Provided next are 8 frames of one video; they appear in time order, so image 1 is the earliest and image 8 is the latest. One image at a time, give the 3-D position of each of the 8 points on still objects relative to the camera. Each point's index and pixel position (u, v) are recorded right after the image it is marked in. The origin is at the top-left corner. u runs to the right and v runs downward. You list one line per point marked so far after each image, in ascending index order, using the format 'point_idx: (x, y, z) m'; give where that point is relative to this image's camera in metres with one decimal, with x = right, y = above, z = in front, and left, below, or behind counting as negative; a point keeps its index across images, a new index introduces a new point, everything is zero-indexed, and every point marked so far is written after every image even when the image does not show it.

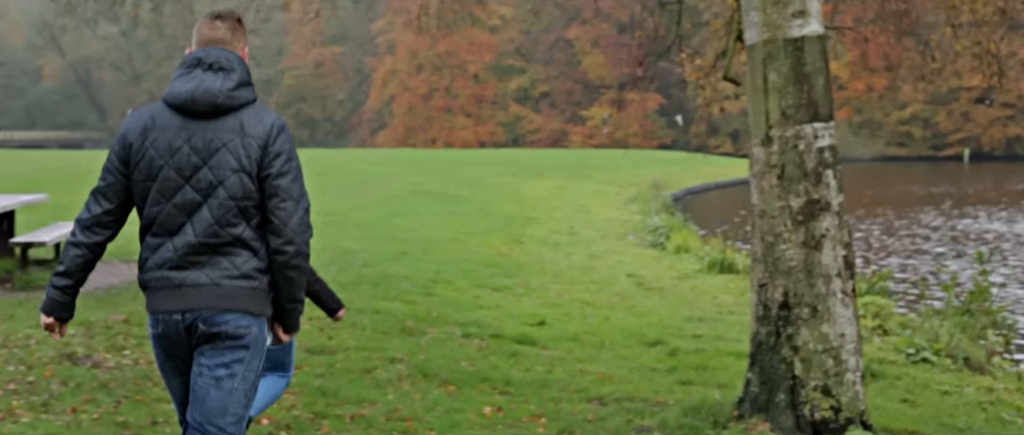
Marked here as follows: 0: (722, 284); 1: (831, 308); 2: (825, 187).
0: (+2.0, -0.6, +18.0) m
1: (+1.3, -0.4, +7.3) m
2: (+1.2, +0.1, +7.3) m
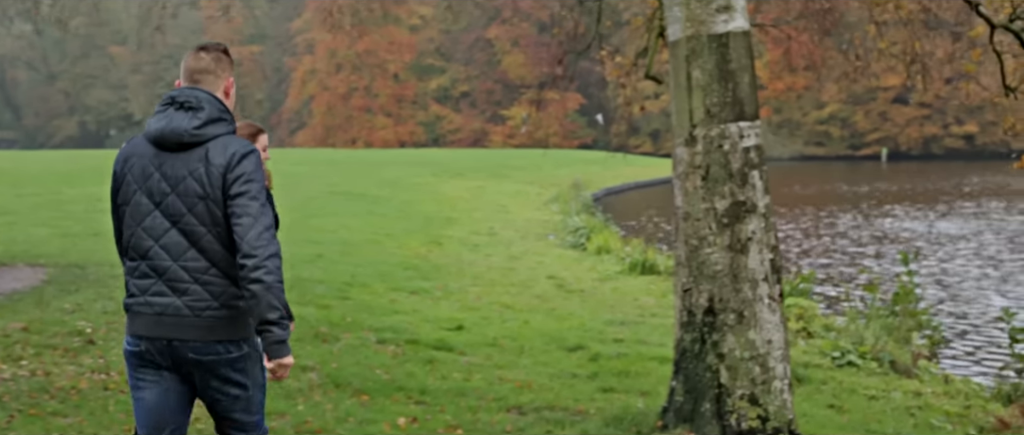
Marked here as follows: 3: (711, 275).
0: (+1.3, -0.7, +17.7) m
1: (+0.9, -0.4, +7.1) m
2: (+0.9, +0.1, +7.0) m
3: (+0.8, -0.2, +7.1) m
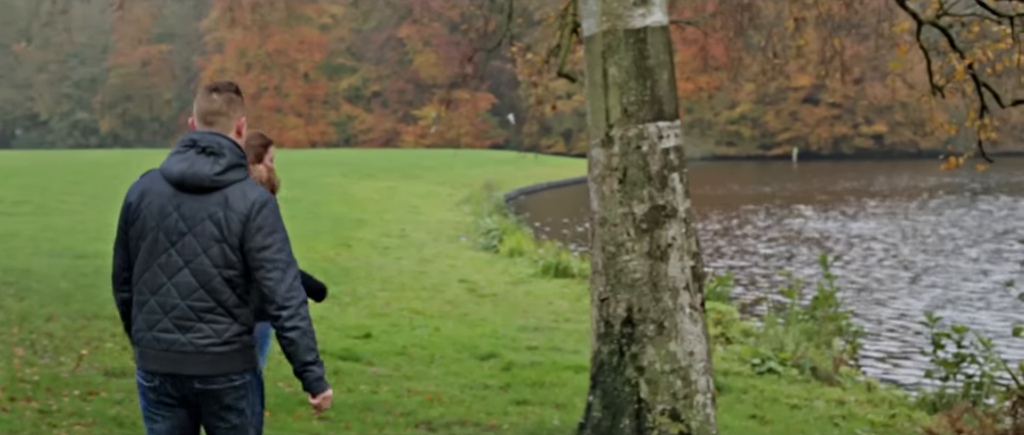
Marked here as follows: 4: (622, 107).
0: (+0.4, -0.7, +17.3) m
1: (+0.6, -0.4, +6.7) m
2: (+0.6, +0.1, +6.7) m
3: (+0.4, -0.2, +6.7) m
4: (+0.4, +0.4, +6.8) m
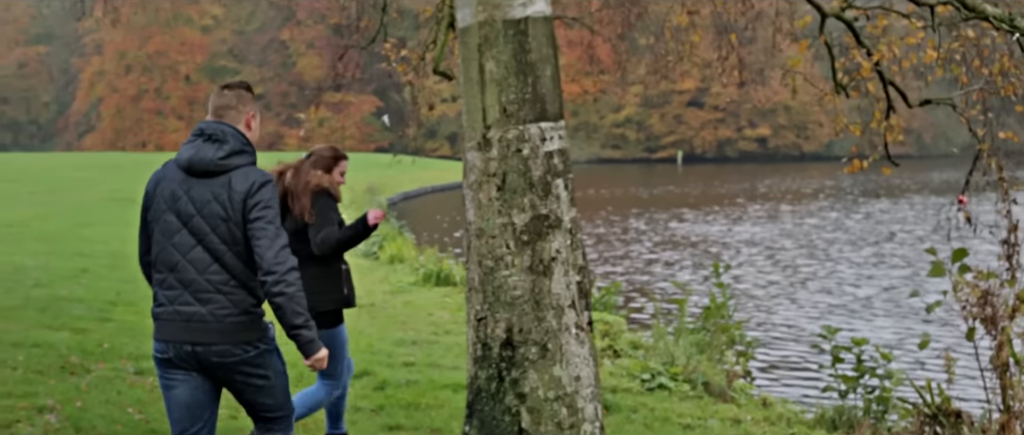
0: (-0.7, -0.7, +16.6) m
1: (+0.2, -0.4, +6.0) m
2: (+0.1, +0.1, +6.0) m
3: (0.0, -0.3, +6.1) m
4: (0.0, +0.4, +6.1) m
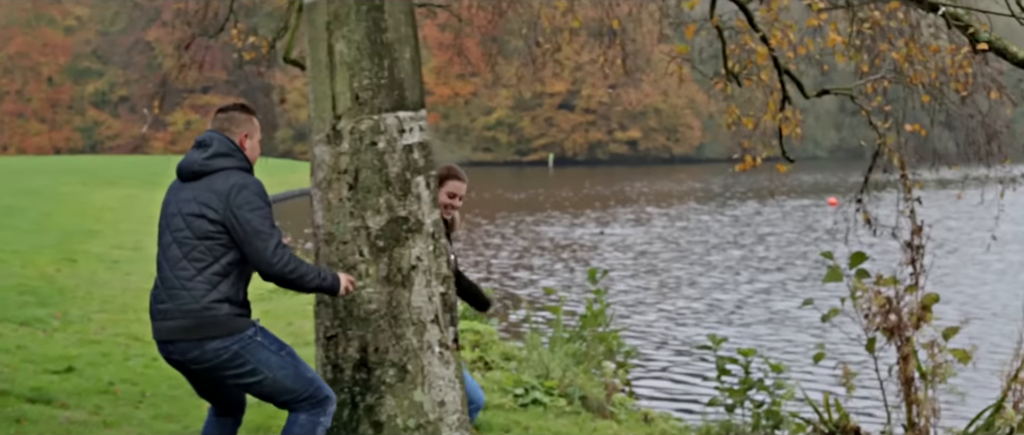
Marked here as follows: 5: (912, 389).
0: (-1.8, -0.8, +15.8) m
1: (-0.2, -0.4, +5.2) m
2: (-0.3, +0.1, +5.2) m
3: (-0.4, -0.3, +5.3) m
4: (-0.5, +0.4, +5.3) m
5: (+1.6, -0.7, +7.2) m
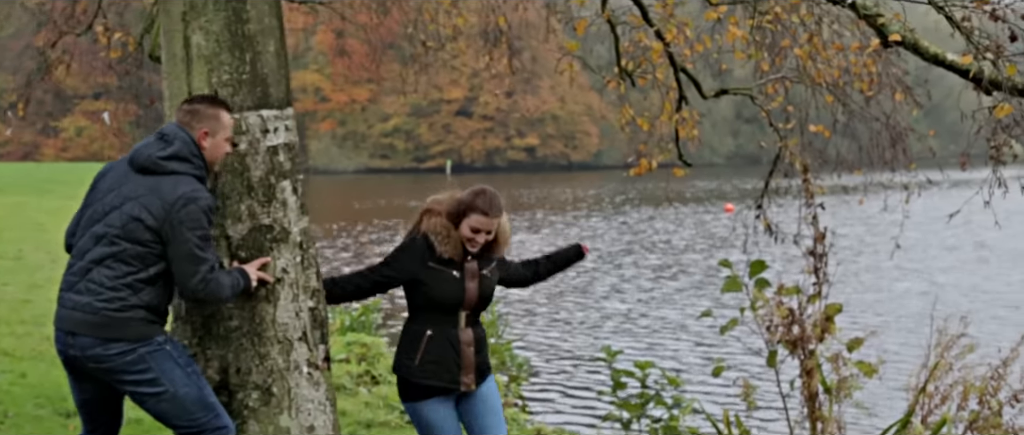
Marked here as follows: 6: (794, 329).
0: (-2.7, -0.8, +15.2) m
1: (-0.6, -0.5, +4.8) m
2: (-0.6, 0.0, +4.7) m
3: (-0.8, -0.3, +4.8) m
4: (-0.8, +0.3, +4.8) m
5: (+1.1, -0.7, +6.8) m
6: (+1.0, -0.4, +6.8) m
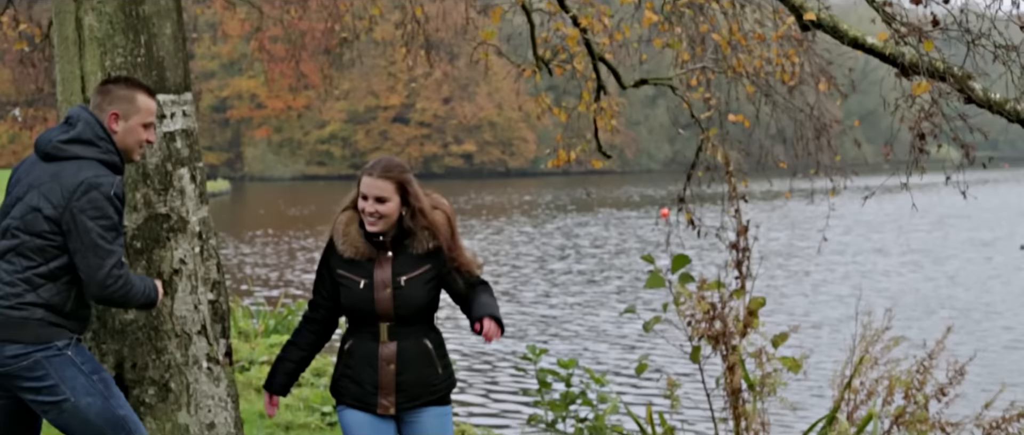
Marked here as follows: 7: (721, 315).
0: (-3.3, -0.8, +14.9) m
1: (-0.8, -0.4, +4.6) m
2: (-0.8, +0.1, +4.5) m
3: (-1.0, -0.3, +4.6) m
4: (-1.0, +0.4, +4.6) m
5: (+0.8, -0.7, +6.7) m
6: (+0.7, -0.4, +6.7) m
7: (+0.8, -0.3, +6.6) m
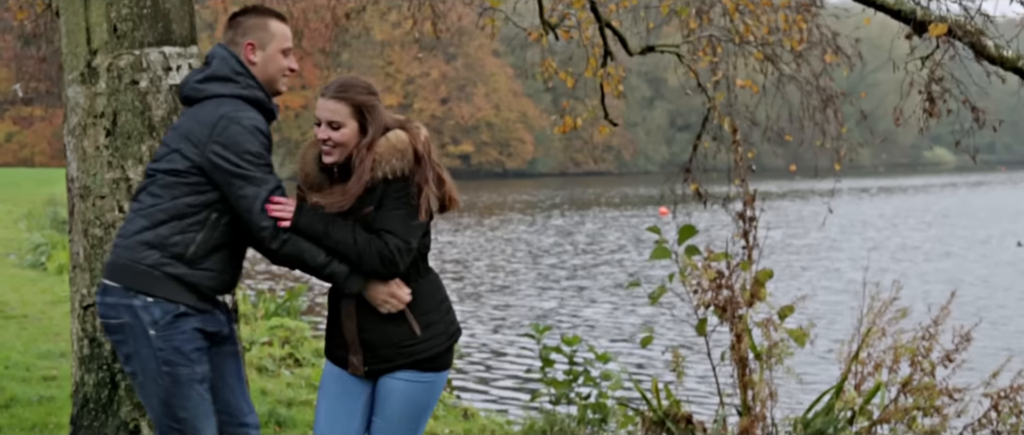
0: (-3.3, -0.7, +14.9) m
1: (-0.8, -0.3, +4.5) m
2: (-0.8, +0.2, +4.5) m
3: (-1.0, -0.2, +4.5) m
4: (-1.0, +0.5, +4.6) m
5: (+0.8, -0.6, +6.6) m
6: (+0.8, -0.3, +6.6) m
7: (+0.8, -0.2, +6.6) m
